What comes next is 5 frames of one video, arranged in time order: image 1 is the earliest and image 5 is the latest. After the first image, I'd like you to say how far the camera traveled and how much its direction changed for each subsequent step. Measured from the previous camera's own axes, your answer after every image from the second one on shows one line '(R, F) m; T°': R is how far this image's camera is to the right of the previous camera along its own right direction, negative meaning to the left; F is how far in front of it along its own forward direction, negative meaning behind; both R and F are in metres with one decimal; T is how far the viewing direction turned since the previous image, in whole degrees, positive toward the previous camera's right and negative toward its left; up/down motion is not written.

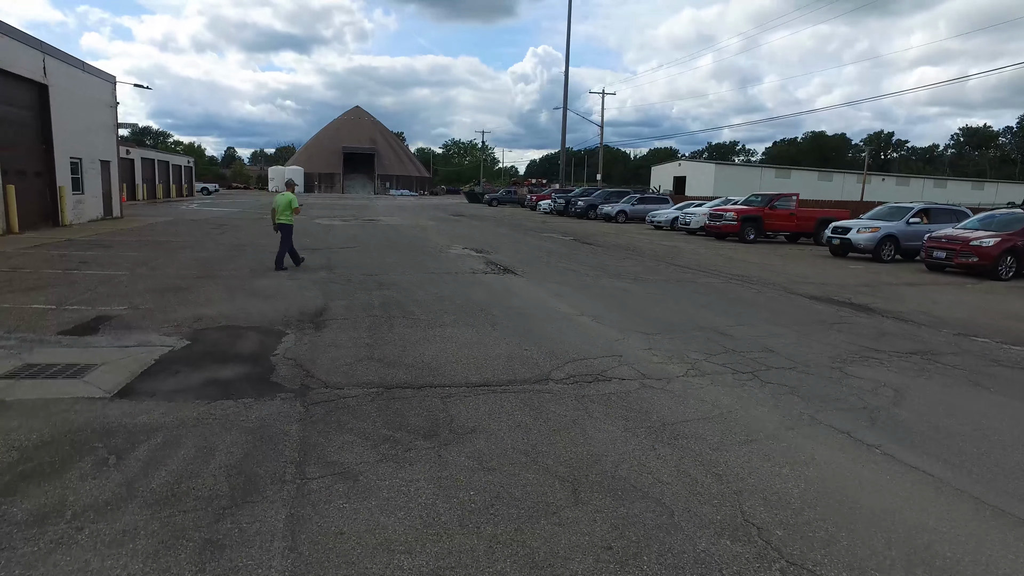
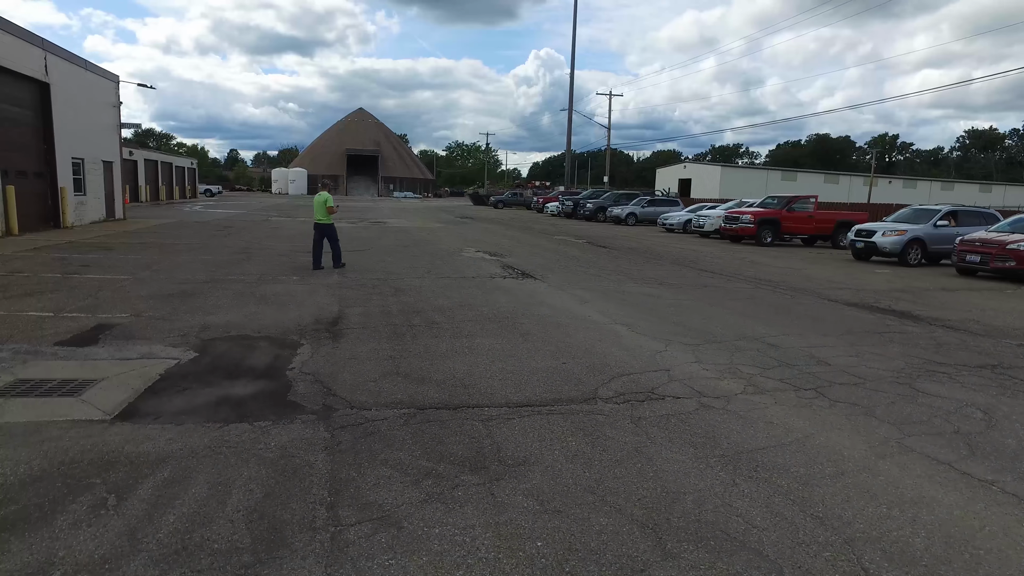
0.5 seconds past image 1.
(-0.3, +0.6) m; 0°
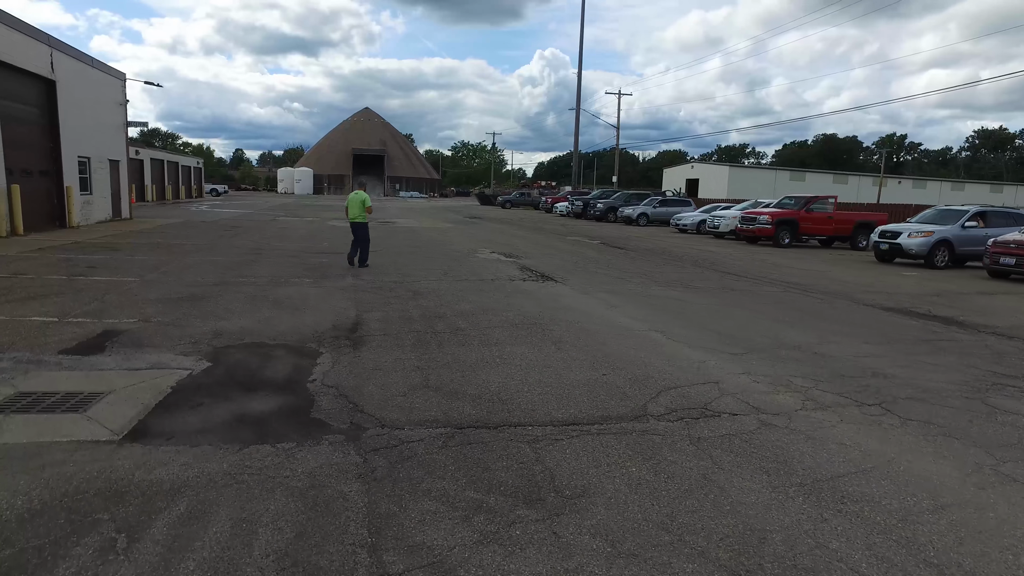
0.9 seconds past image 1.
(-0.3, +0.5) m; 0°
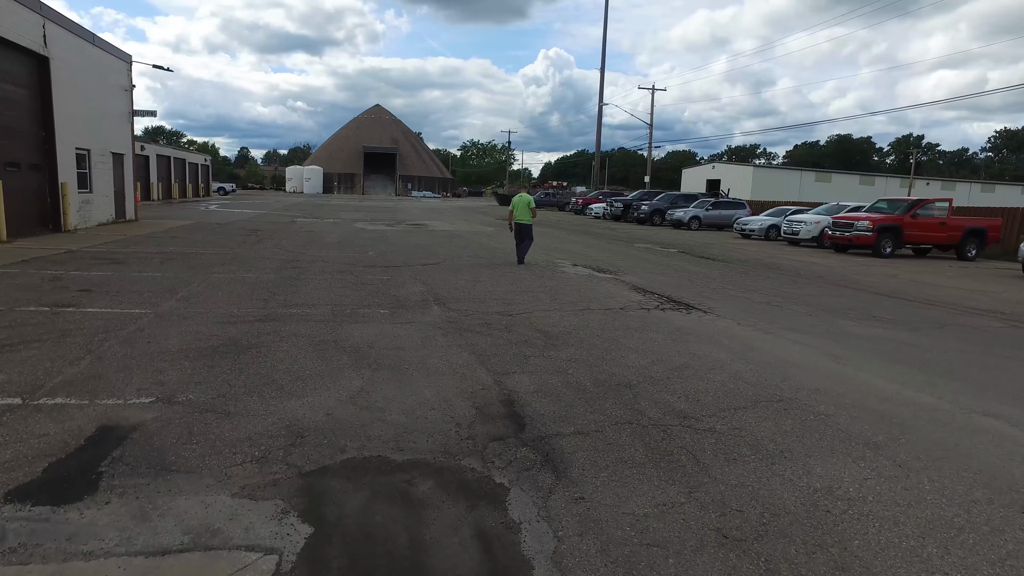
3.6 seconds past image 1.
(-1.8, +3.1) m; 0°
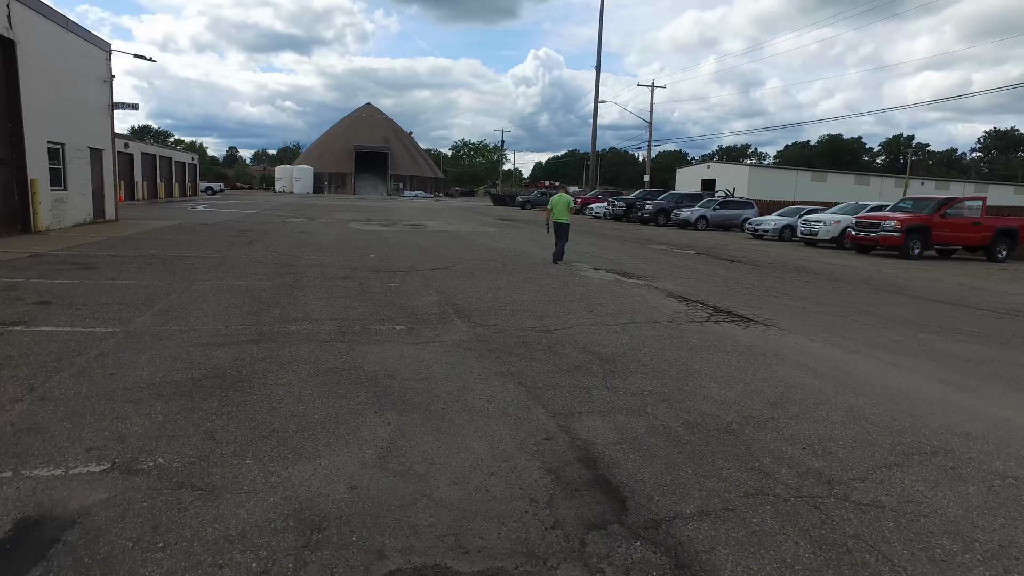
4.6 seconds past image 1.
(-0.5, +1.3) m; +1°
